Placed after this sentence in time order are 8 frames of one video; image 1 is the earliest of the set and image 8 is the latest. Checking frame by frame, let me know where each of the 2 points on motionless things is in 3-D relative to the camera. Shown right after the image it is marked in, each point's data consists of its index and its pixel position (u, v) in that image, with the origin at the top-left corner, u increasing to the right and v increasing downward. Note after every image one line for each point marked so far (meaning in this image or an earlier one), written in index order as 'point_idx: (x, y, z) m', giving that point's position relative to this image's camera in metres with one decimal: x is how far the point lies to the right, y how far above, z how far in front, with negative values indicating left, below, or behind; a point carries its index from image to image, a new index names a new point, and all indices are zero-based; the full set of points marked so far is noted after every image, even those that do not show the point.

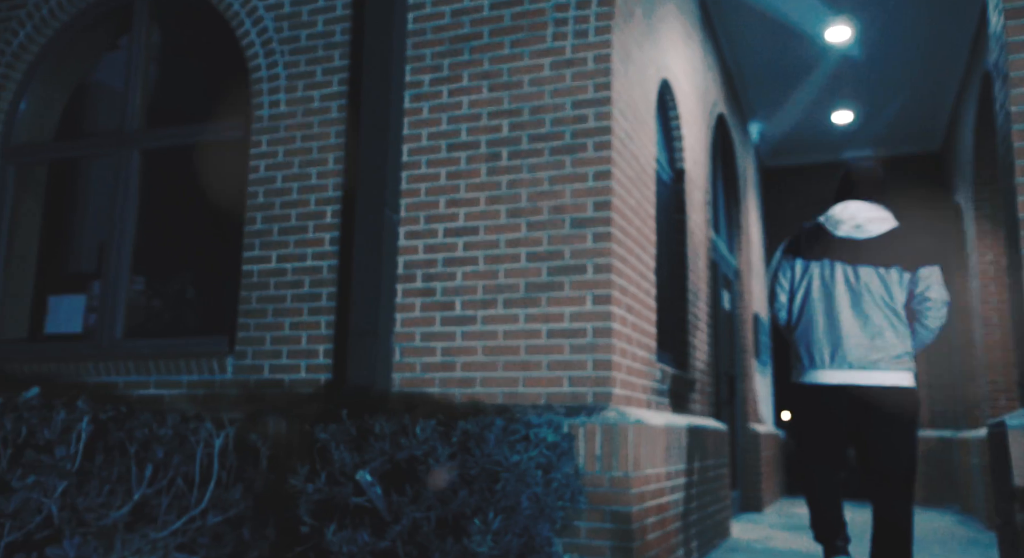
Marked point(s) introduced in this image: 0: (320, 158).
0: (-1.1, +0.7, +4.8) m
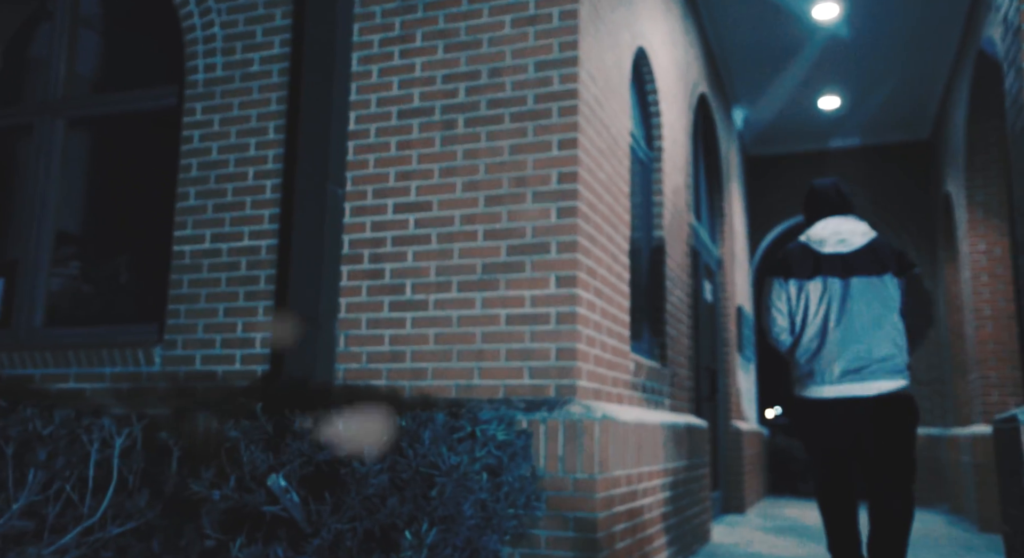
0: (-1.3, +0.8, +4.3) m
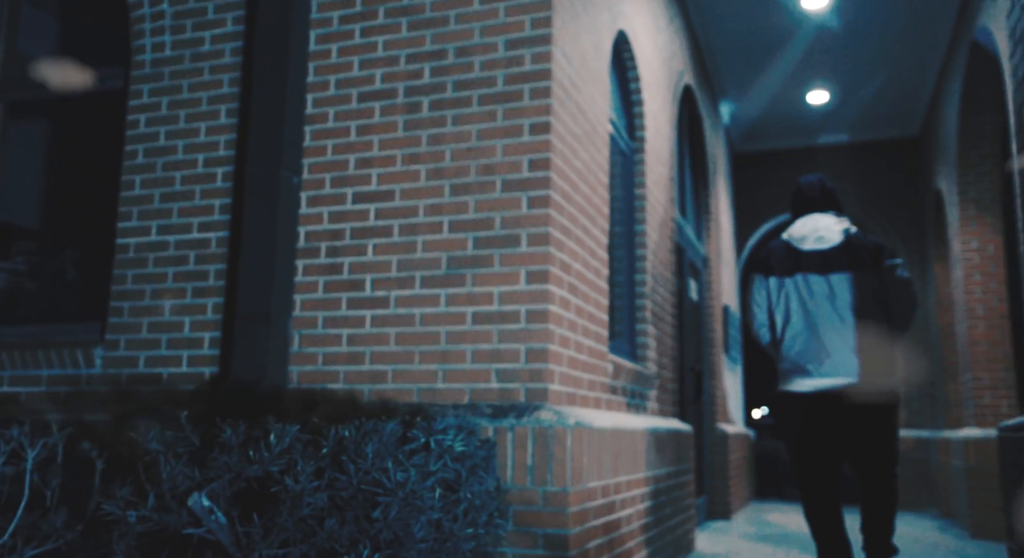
0: (-1.5, +0.8, +4.0) m
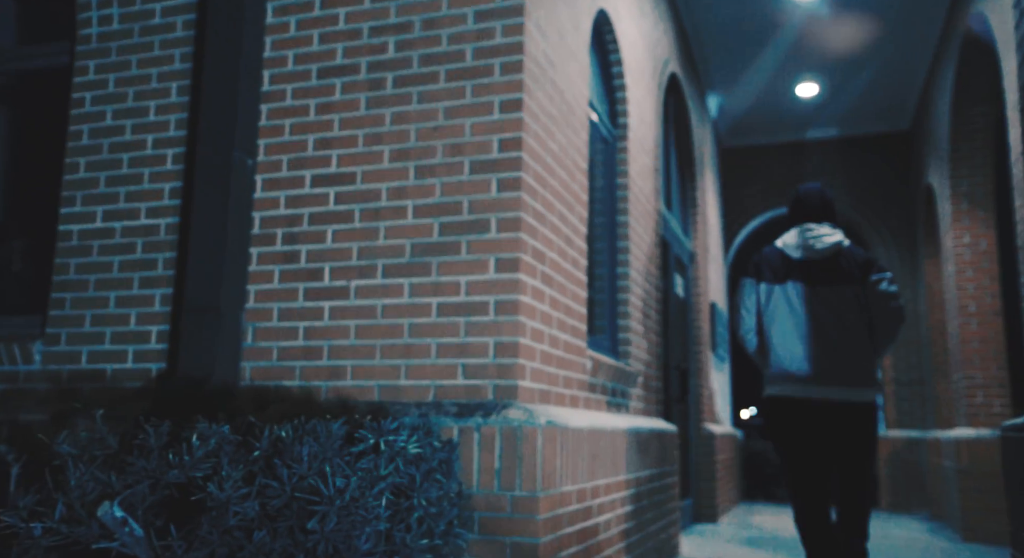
0: (-1.6, +0.9, +3.7) m
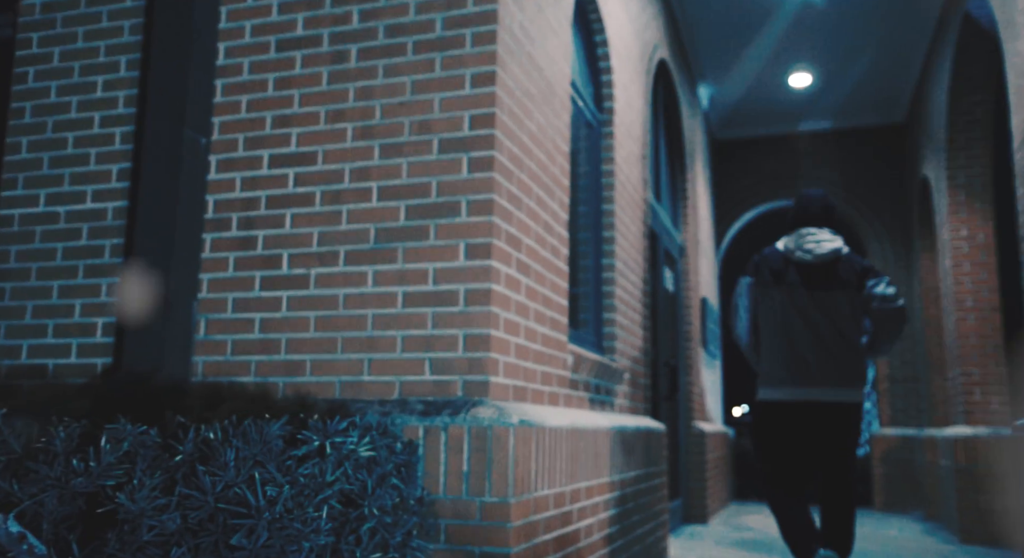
0: (-1.7, +0.9, +3.5) m
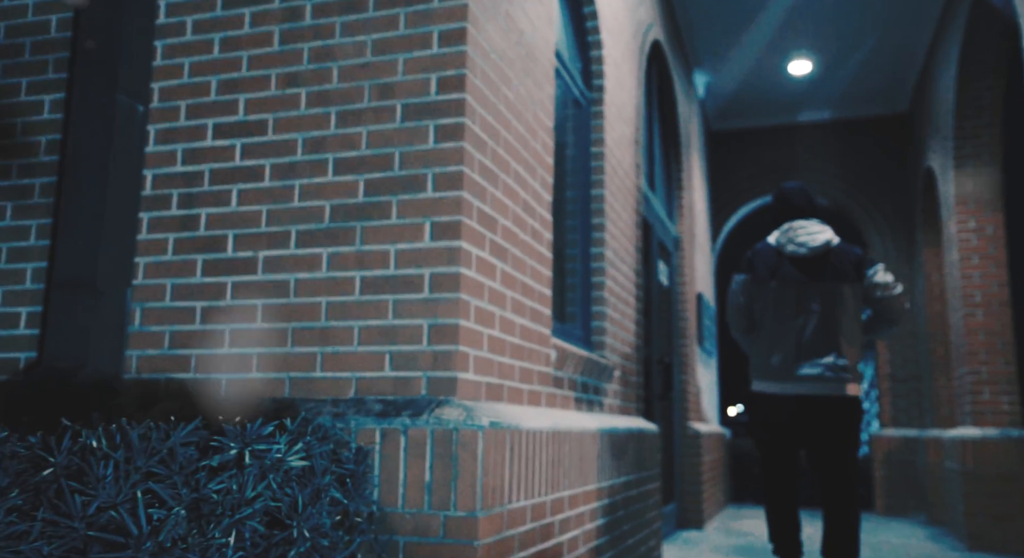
0: (-1.8, +1.0, +3.1) m
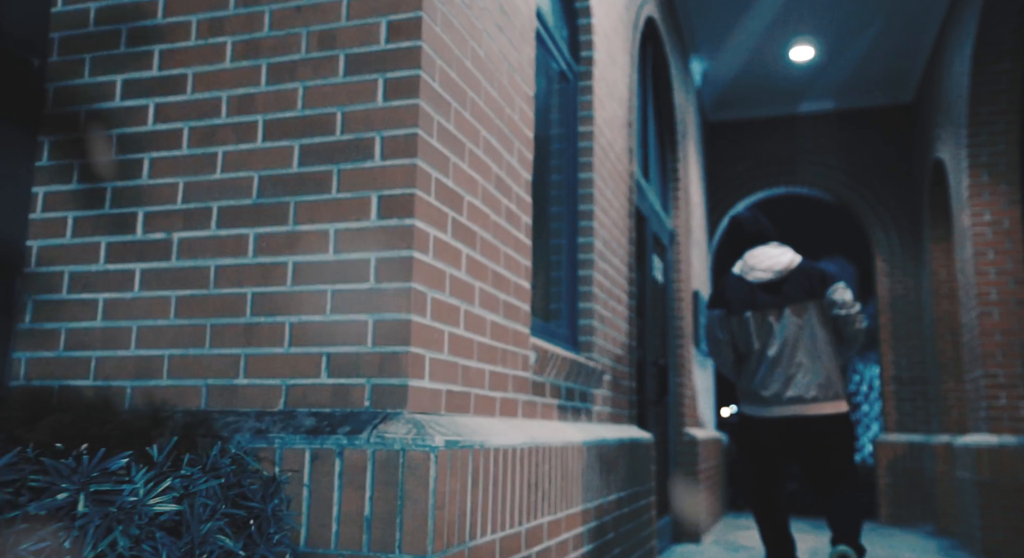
0: (-1.9, +1.0, +2.6) m
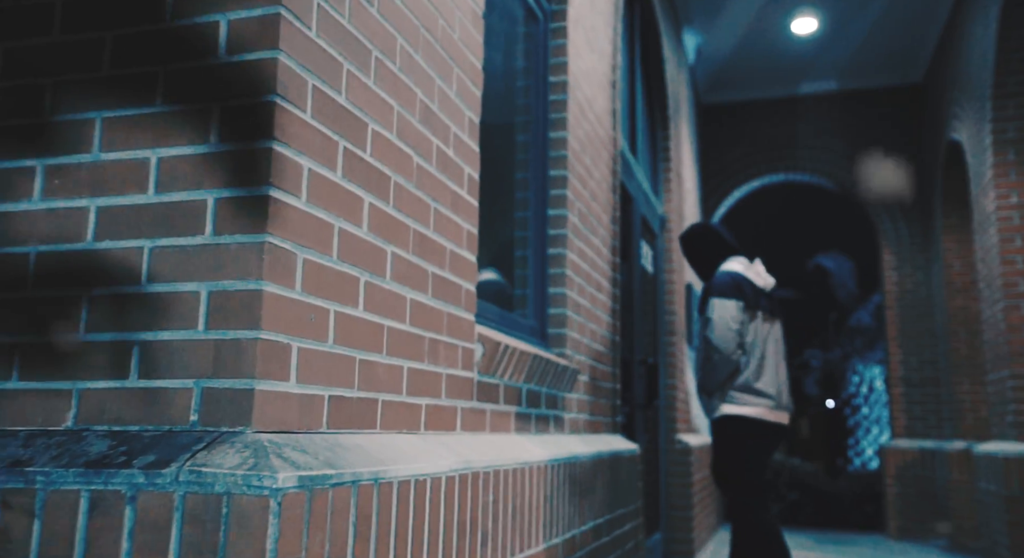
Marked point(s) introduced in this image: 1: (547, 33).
0: (-2.0, +1.1, +1.9) m
1: (+0.2, +1.0, +3.5) m
